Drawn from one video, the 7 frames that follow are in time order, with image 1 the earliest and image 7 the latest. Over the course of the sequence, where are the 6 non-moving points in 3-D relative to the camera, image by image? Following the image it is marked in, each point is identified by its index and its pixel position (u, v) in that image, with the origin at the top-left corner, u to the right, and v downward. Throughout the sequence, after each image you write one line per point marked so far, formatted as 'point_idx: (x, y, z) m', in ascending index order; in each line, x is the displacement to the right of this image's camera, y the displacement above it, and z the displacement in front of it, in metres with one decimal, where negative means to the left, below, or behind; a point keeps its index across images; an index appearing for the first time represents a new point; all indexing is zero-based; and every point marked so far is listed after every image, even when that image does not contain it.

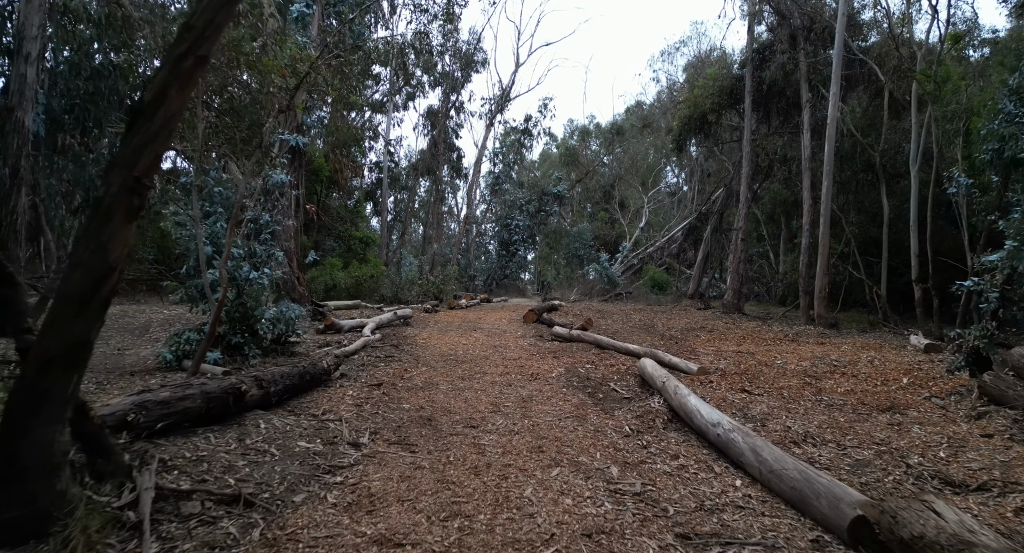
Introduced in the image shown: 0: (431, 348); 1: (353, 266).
0: (-1.4, -1.2, +7.4) m
1: (-5.5, +0.4, +14.4) m
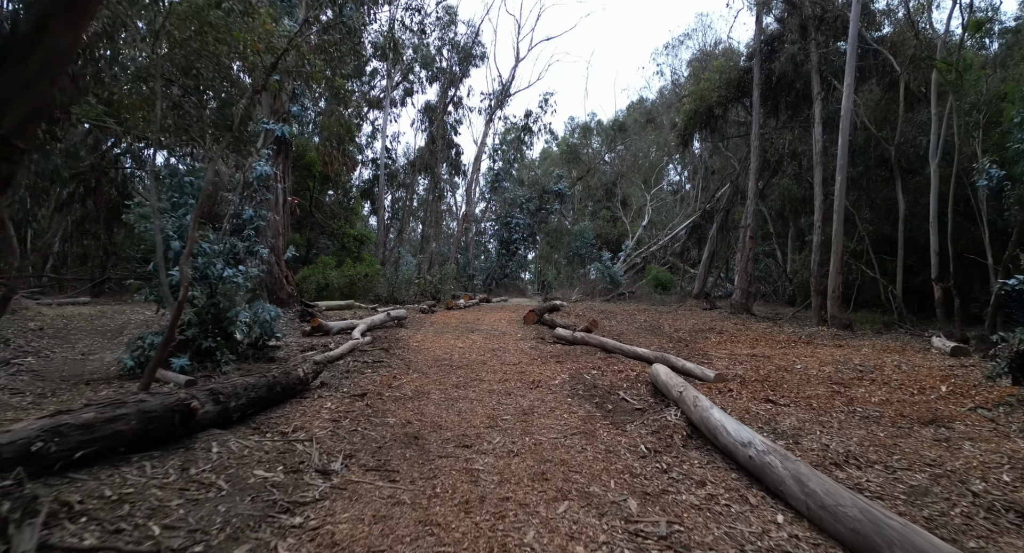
0: (-1.4, -1.2, +6.9) m
1: (-5.5, +0.4, +13.9) m
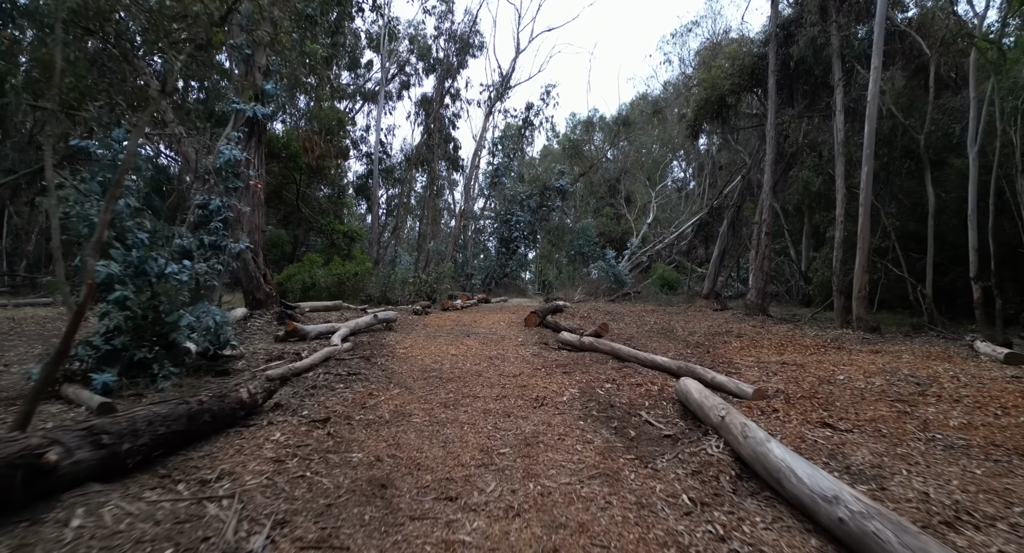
0: (-1.4, -1.2, +6.0) m
1: (-5.5, +0.4, +13.0) m
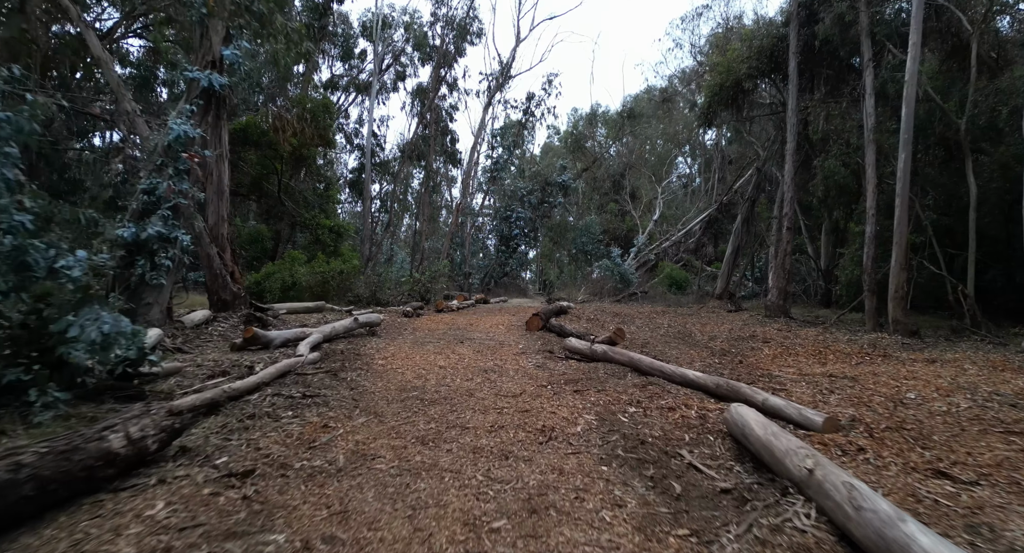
0: (-1.4, -1.2, +5.0) m
1: (-5.5, +0.5, +12.0) m
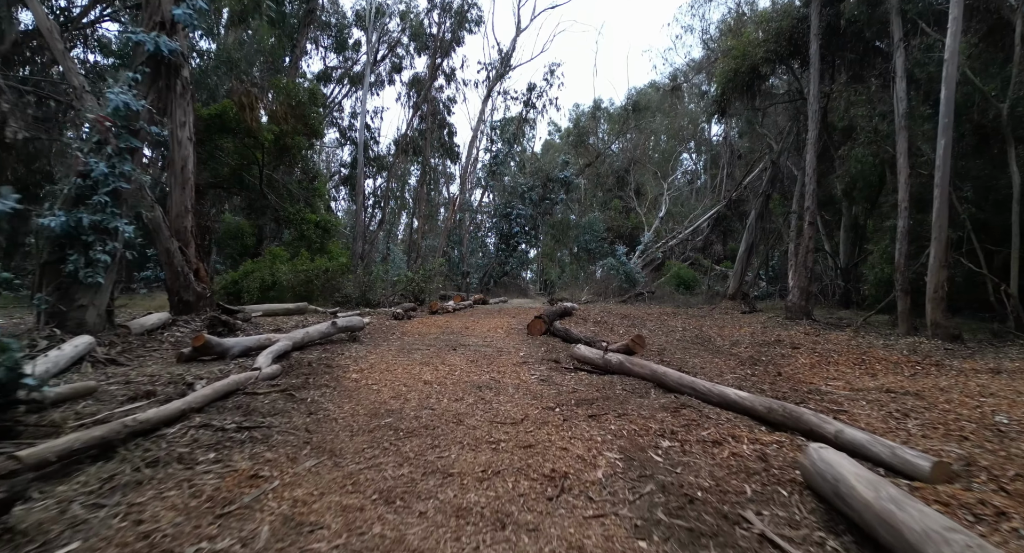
0: (-1.4, -1.1, +4.1) m
1: (-5.5, +0.5, +11.1) m
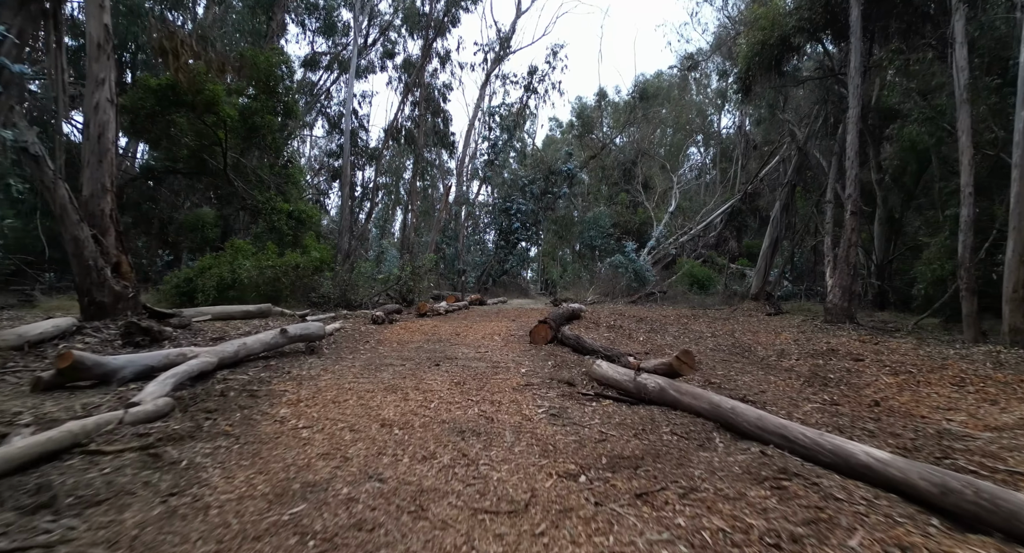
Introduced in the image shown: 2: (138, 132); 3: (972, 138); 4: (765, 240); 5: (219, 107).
0: (-1.4, -1.1, +2.7) m
1: (-5.5, +0.6, +9.7) m
2: (-8.3, +3.2, +9.3) m
3: (+9.7, +2.9, +8.9) m
4: (+8.5, +1.2, +14.2) m
5: (-6.4, +3.7, +9.3) m
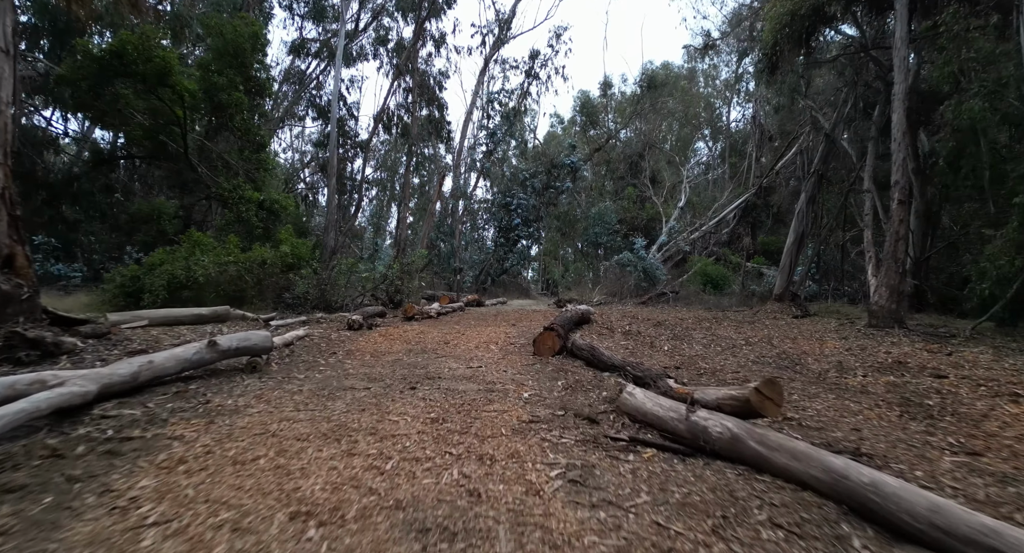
0: (-1.5, -1.0, +1.5) m
1: (-5.5, +0.6, +8.5) m
2: (-8.3, +3.2, +8.1) m
3: (+9.6, +2.9, +7.6) m
4: (+8.5, +1.3, +12.9) m
5: (-6.5, +3.8, +8.1) m
